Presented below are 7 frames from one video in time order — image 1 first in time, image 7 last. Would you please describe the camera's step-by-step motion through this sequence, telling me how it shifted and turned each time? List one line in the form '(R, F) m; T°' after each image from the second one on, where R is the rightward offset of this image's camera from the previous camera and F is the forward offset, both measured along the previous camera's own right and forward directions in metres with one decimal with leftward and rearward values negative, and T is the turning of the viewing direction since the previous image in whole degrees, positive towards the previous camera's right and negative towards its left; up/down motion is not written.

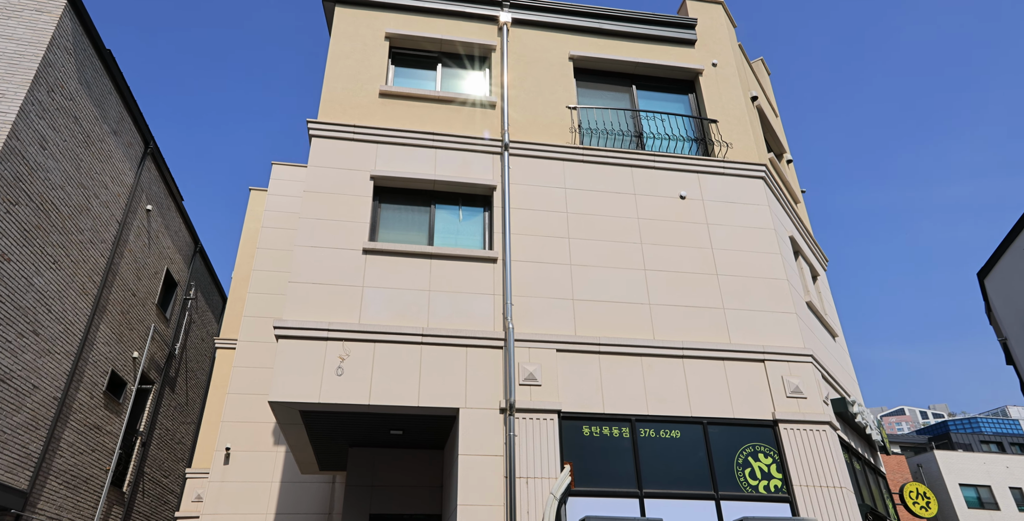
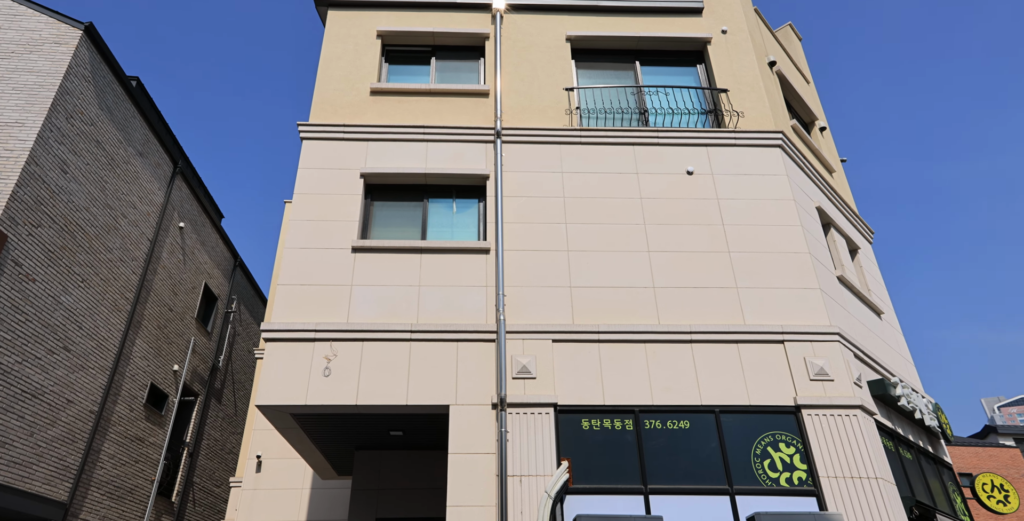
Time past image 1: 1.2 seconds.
(+1.2, +0.6) m; -5°
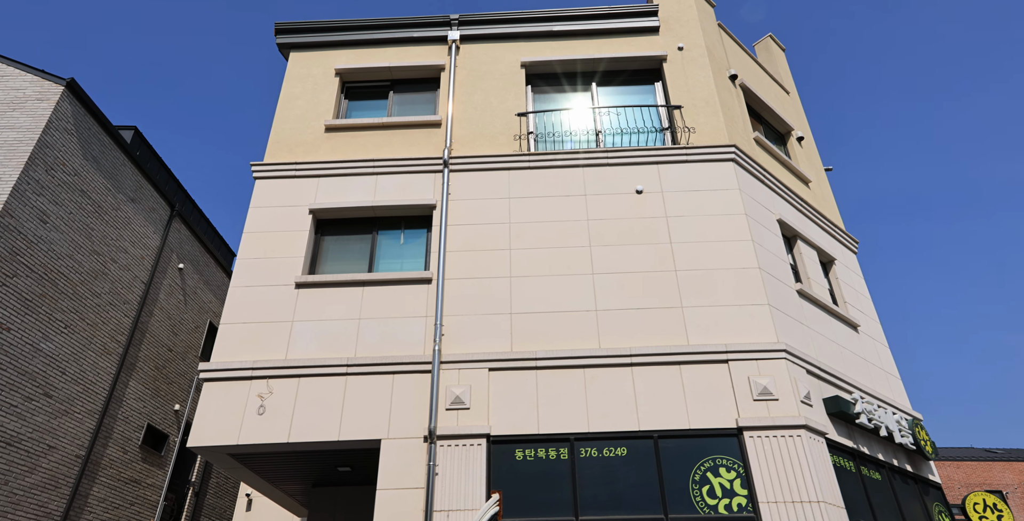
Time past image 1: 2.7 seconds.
(+1.8, +0.1) m; -4°
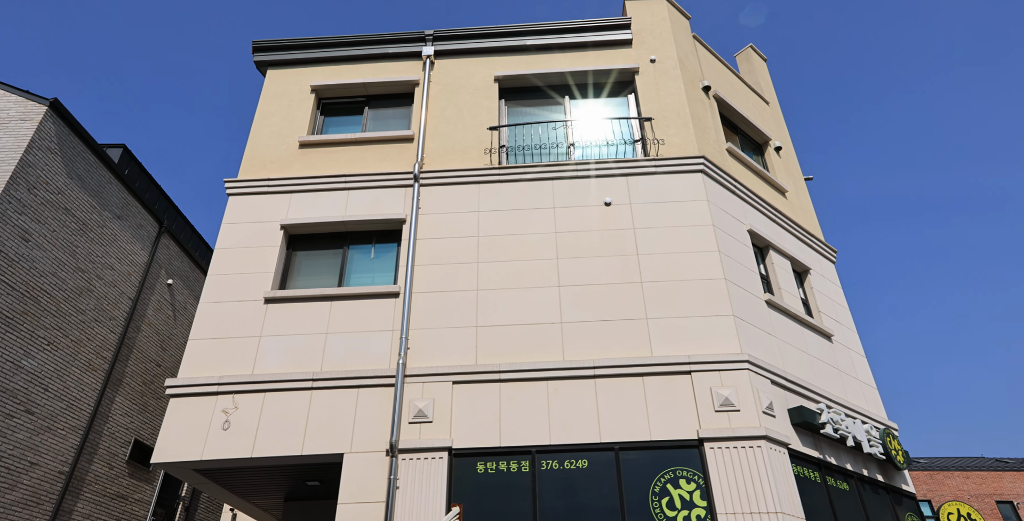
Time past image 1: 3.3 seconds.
(+0.7, -0.1) m; -1°
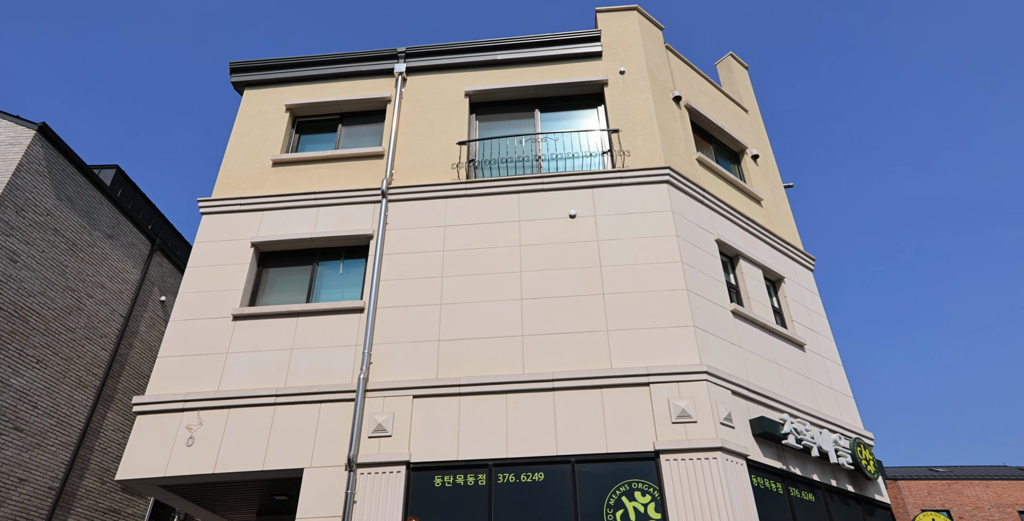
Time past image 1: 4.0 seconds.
(+0.9, -0.1) m; -1°
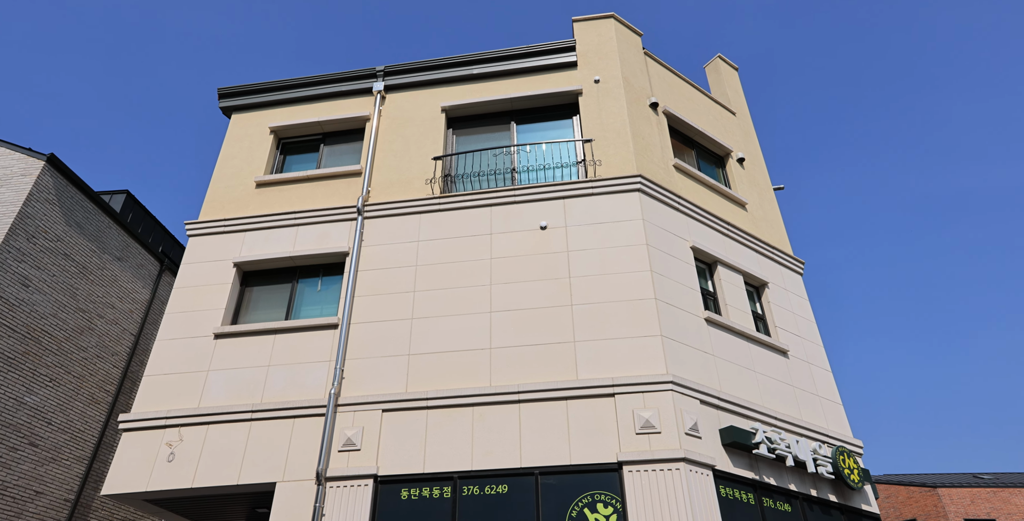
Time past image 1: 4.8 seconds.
(+1.1, -0.1) m; -3°
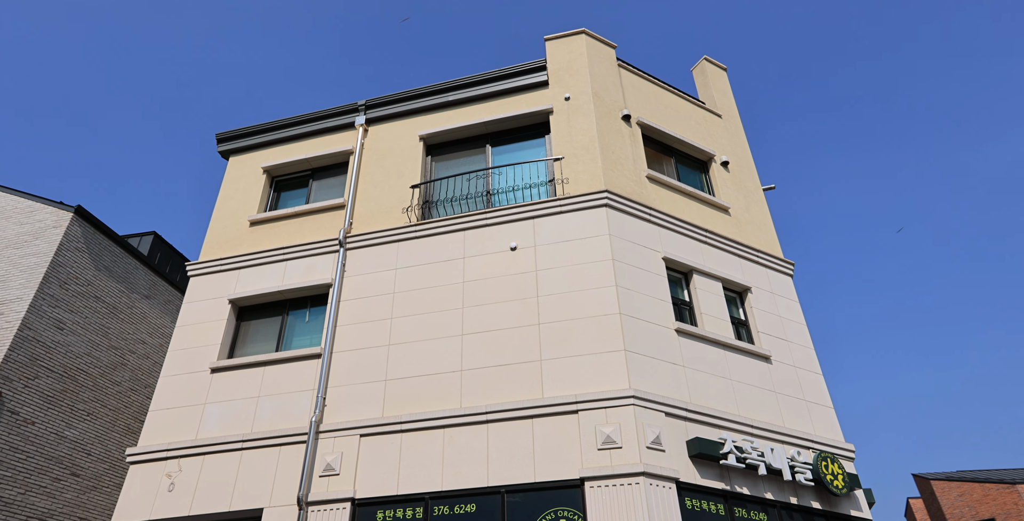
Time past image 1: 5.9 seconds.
(+1.5, -0.3) m; -4°
